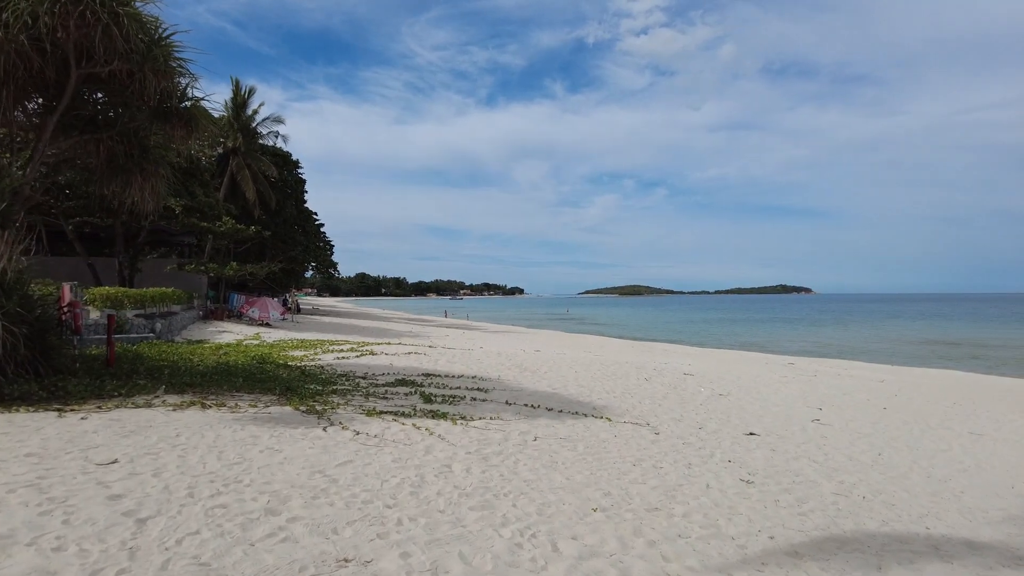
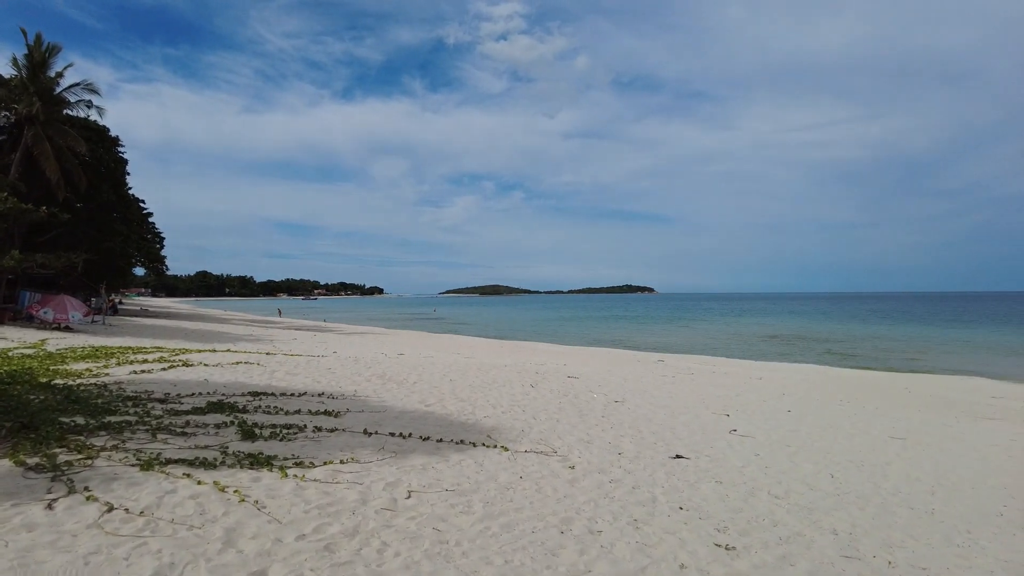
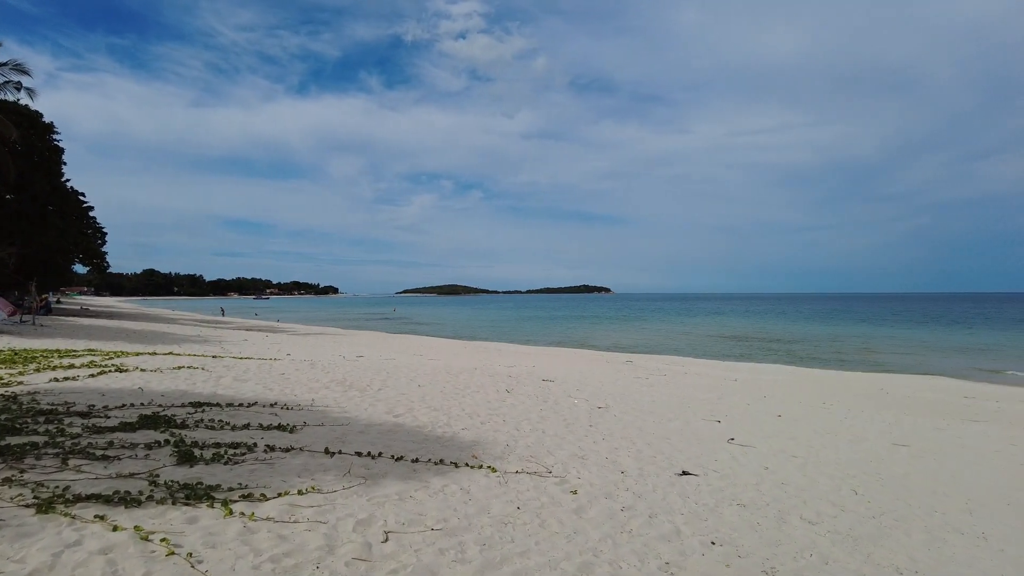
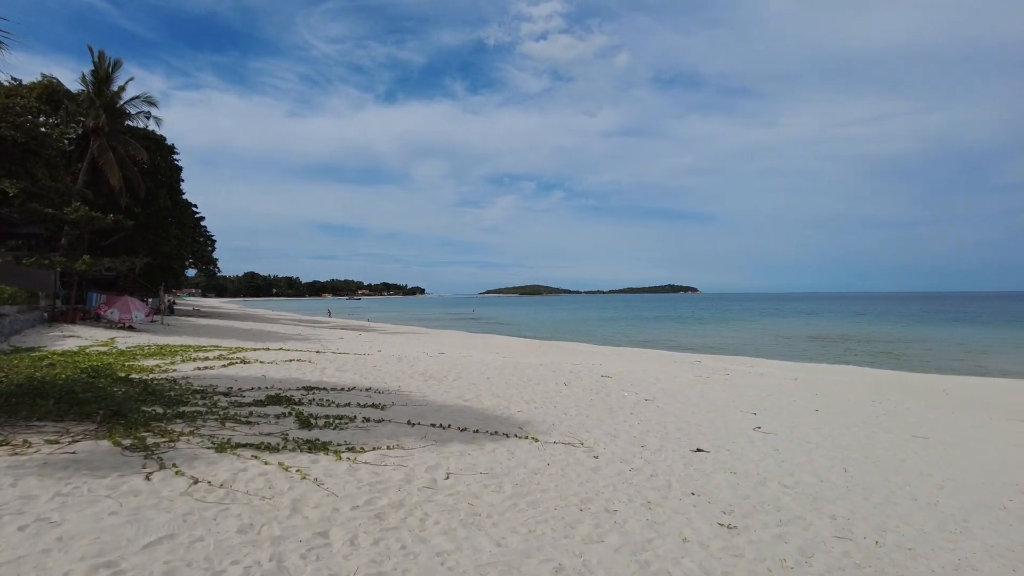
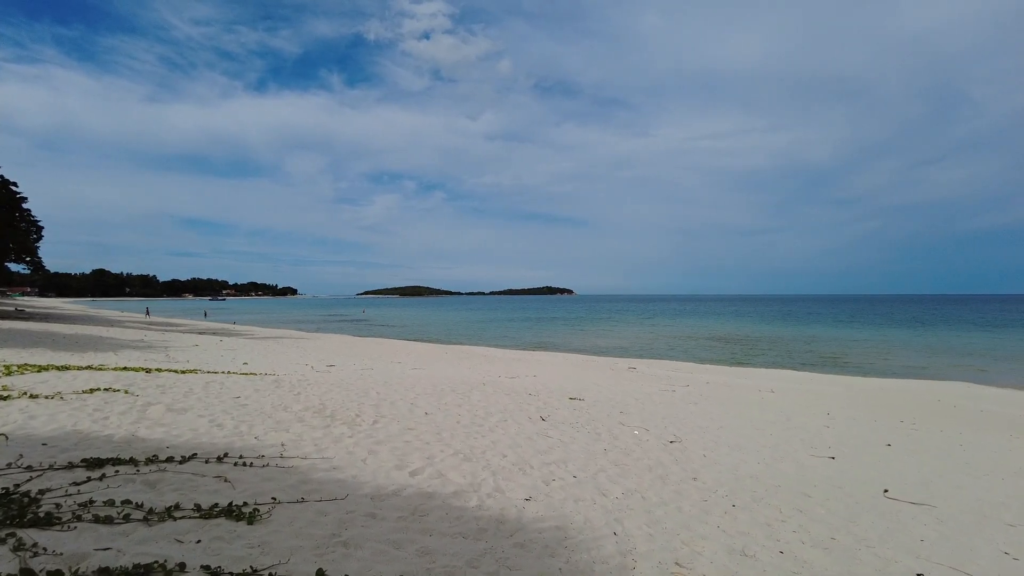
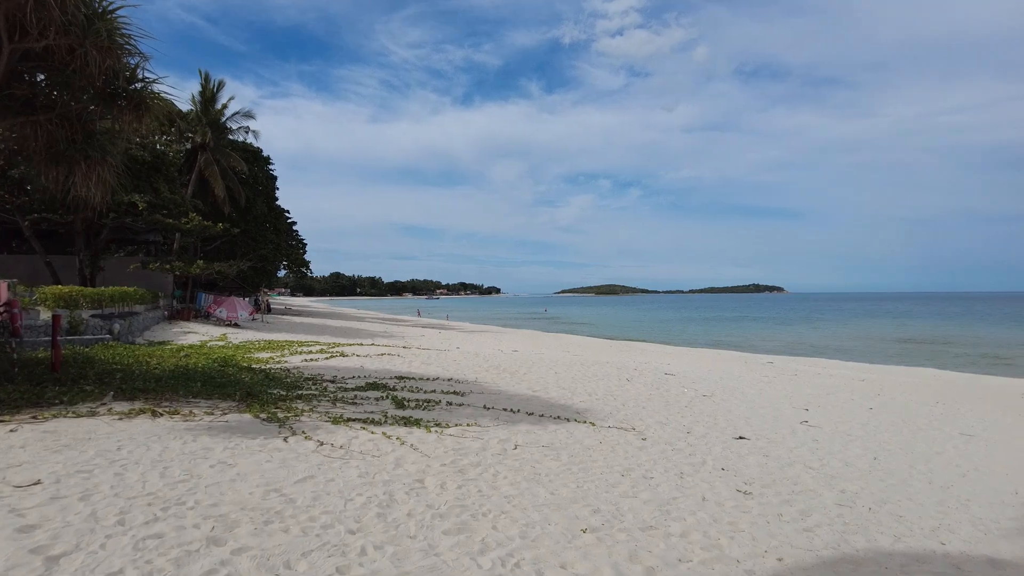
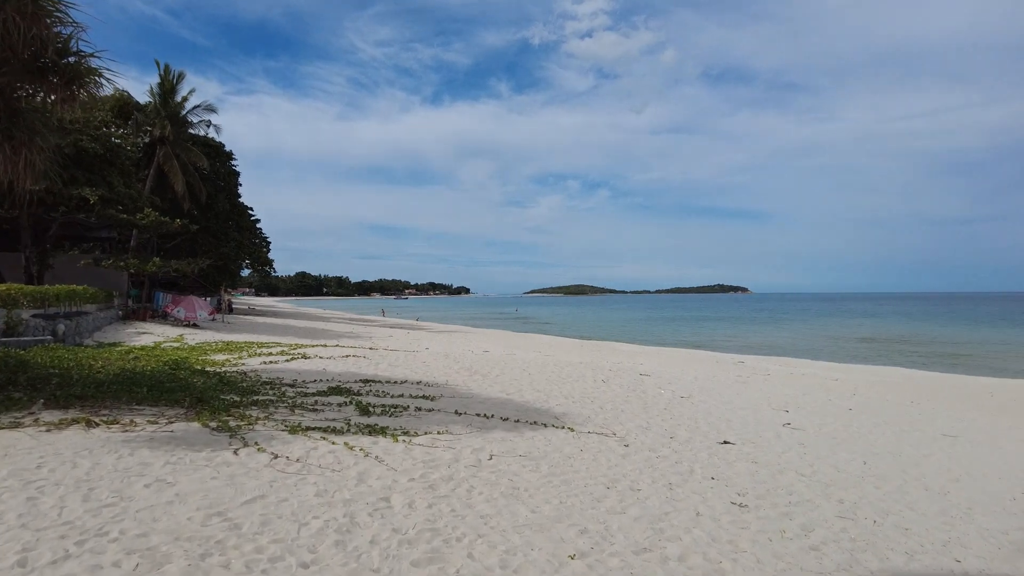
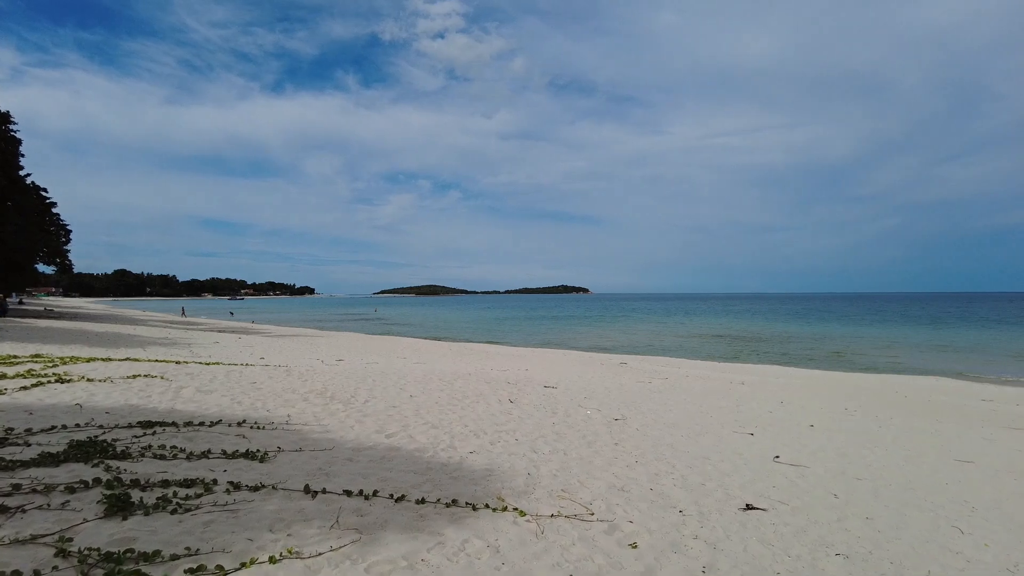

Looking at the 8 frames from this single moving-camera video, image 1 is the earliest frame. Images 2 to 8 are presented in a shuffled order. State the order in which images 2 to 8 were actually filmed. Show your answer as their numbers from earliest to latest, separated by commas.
6, 7, 4, 2, 3, 8, 5
